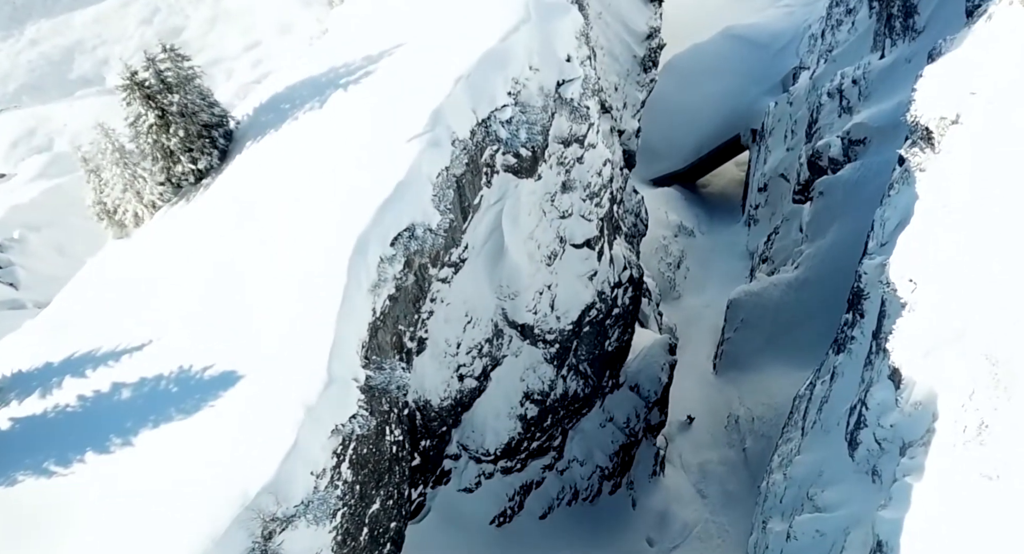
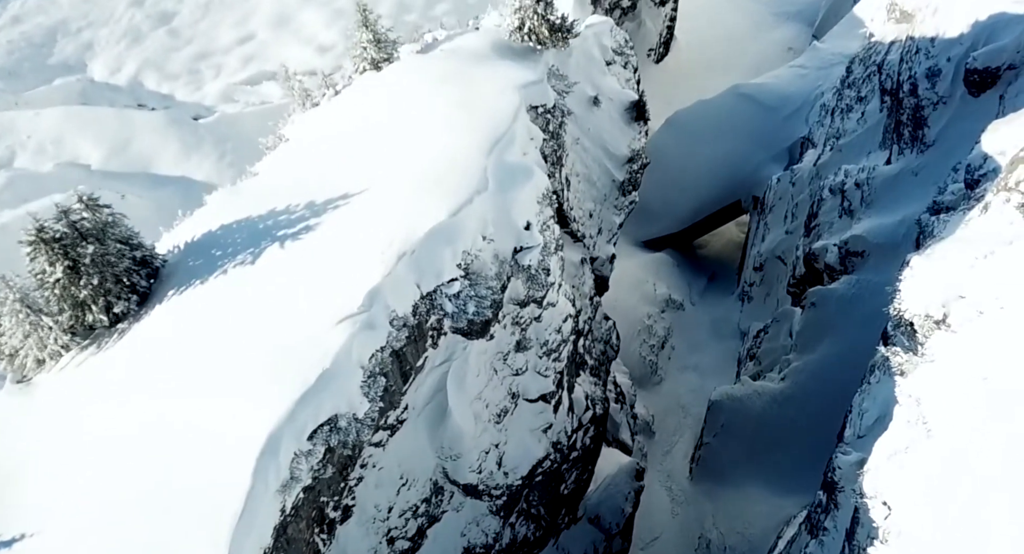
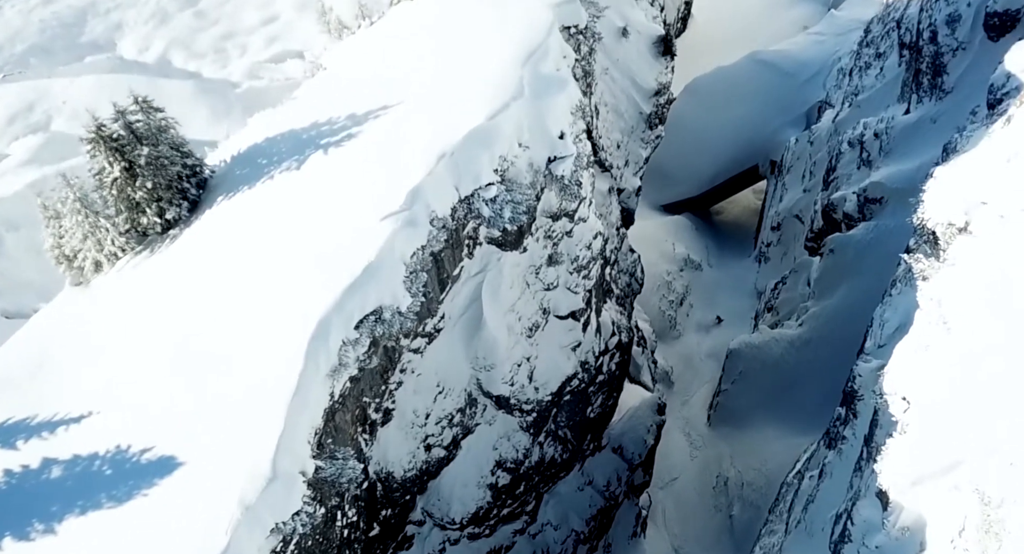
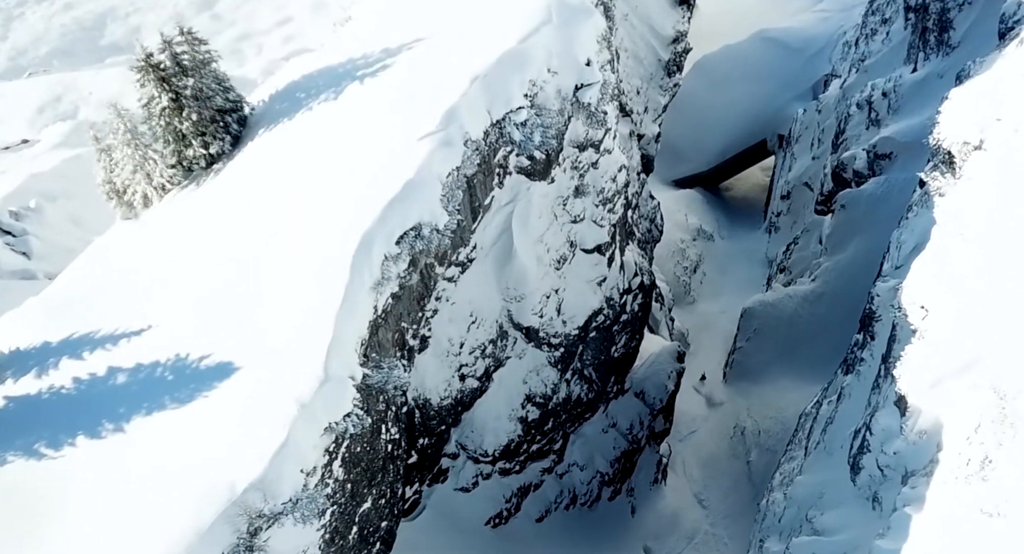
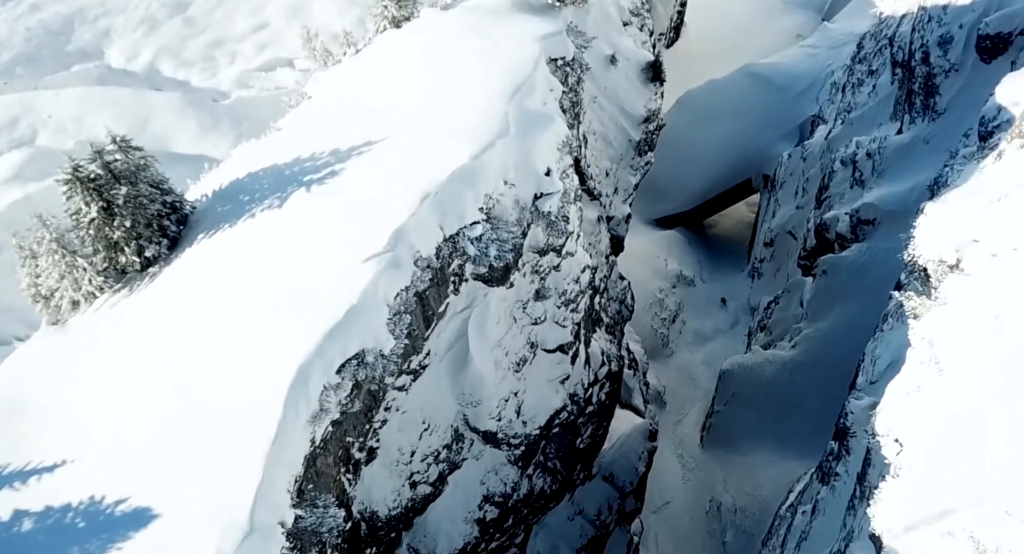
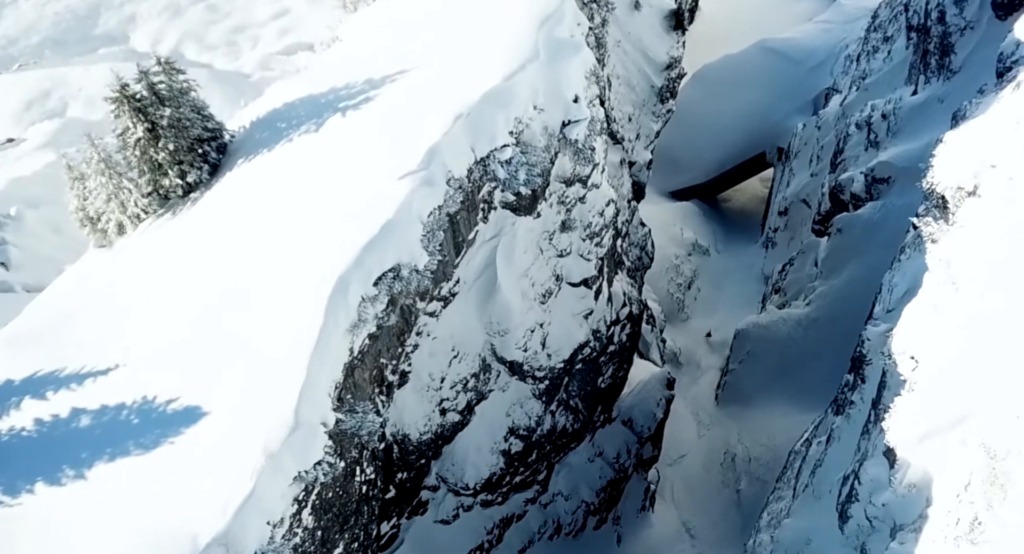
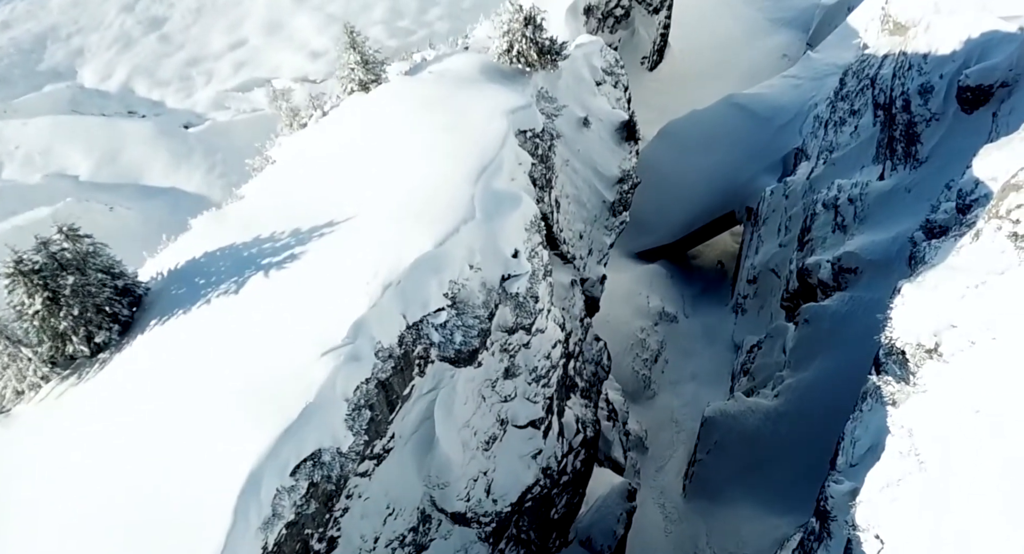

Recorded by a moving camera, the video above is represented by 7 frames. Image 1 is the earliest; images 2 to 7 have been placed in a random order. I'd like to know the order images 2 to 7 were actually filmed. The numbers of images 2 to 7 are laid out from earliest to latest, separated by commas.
4, 6, 3, 5, 2, 7
